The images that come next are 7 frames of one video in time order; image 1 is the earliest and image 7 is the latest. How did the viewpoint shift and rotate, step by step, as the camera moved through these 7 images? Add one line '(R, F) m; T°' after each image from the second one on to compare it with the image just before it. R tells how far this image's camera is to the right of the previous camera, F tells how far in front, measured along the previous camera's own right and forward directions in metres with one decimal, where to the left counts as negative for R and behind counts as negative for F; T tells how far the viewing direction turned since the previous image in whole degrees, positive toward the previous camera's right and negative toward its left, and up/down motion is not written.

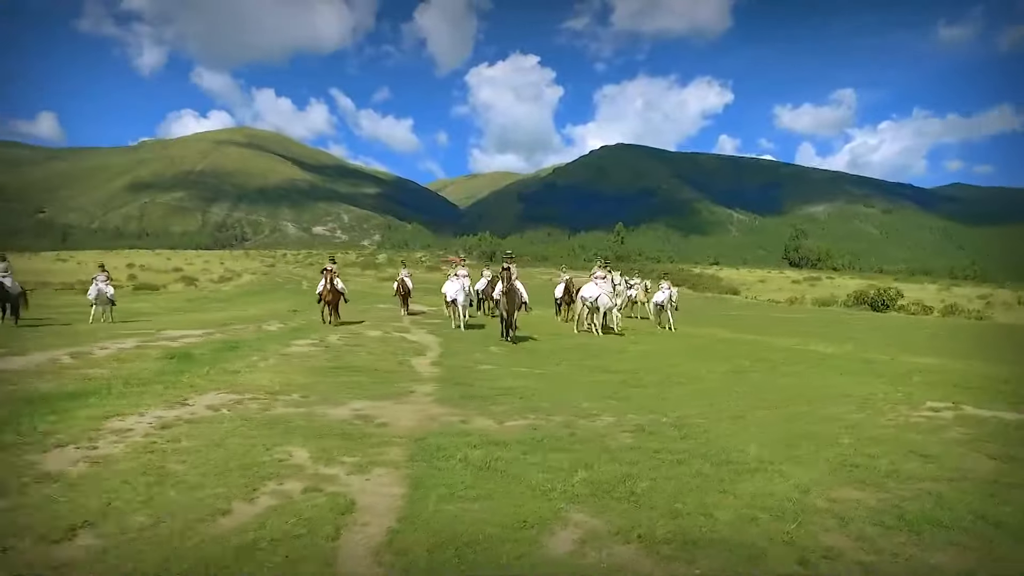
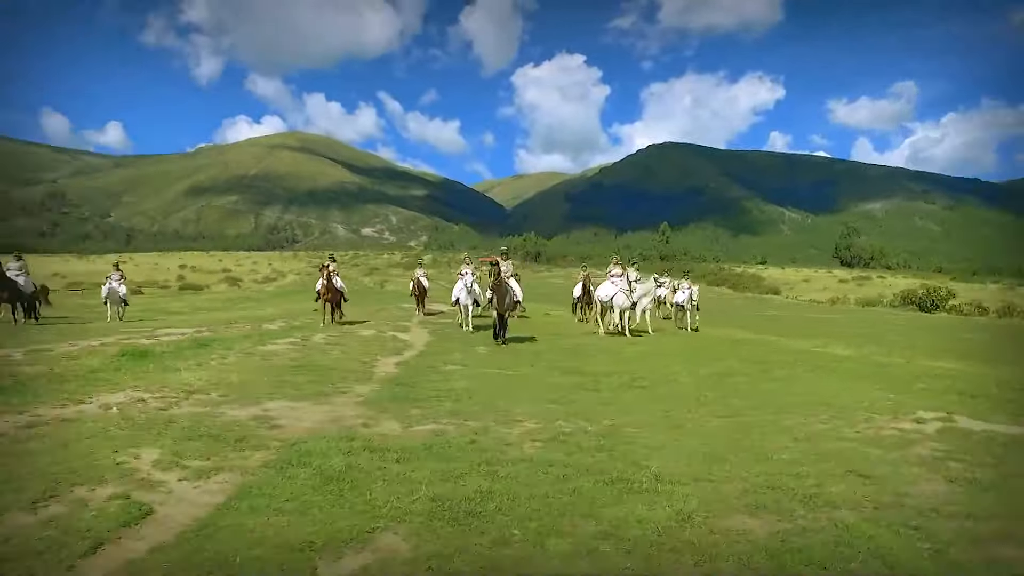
(+3.1, +1.3) m; -6°
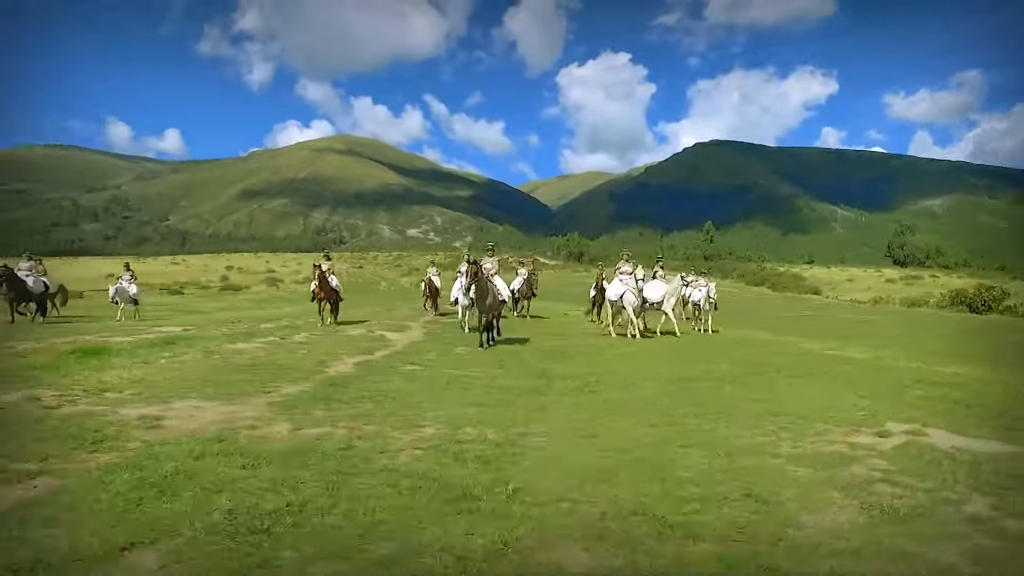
(+3.0, +1.4) m; -6°
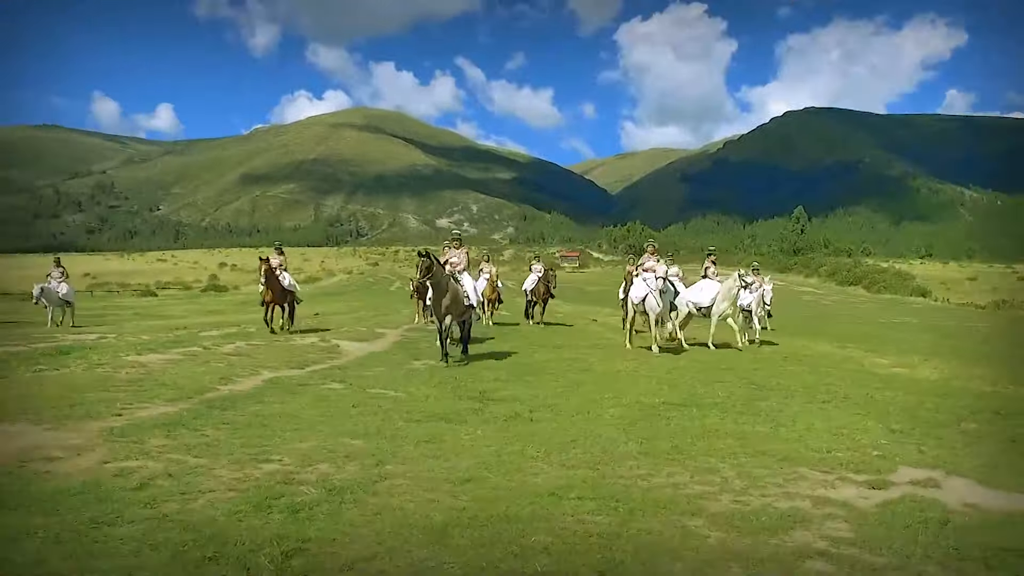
(+2.3, +2.7) m; -3°
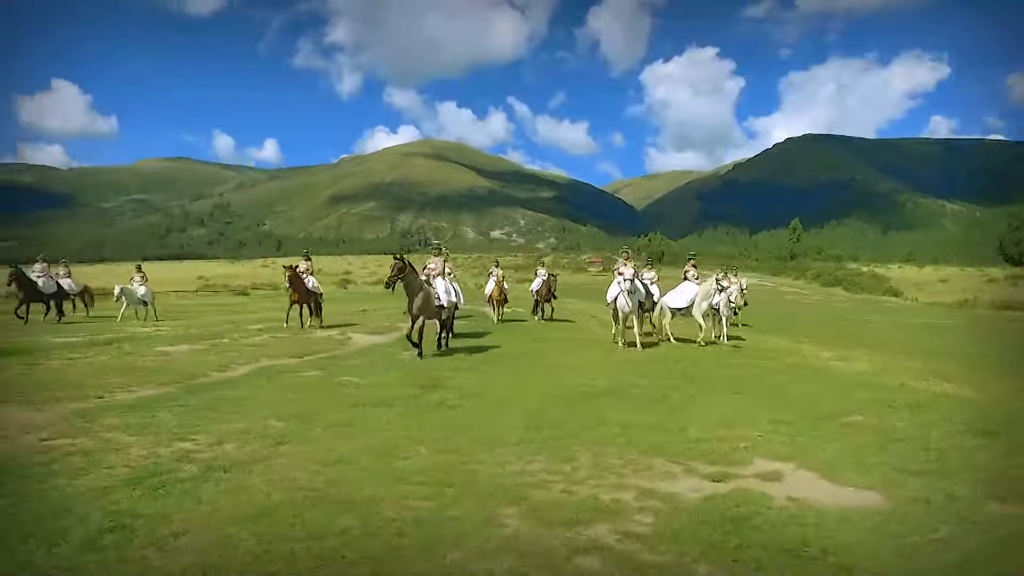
(+3.1, -0.2) m; -8°
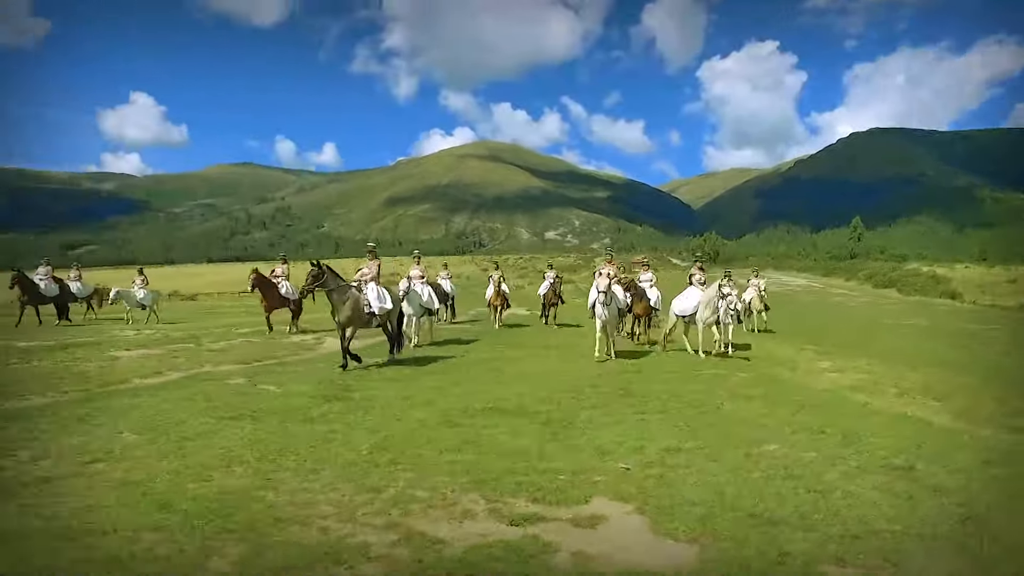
(+3.5, +1.5) m; -7°
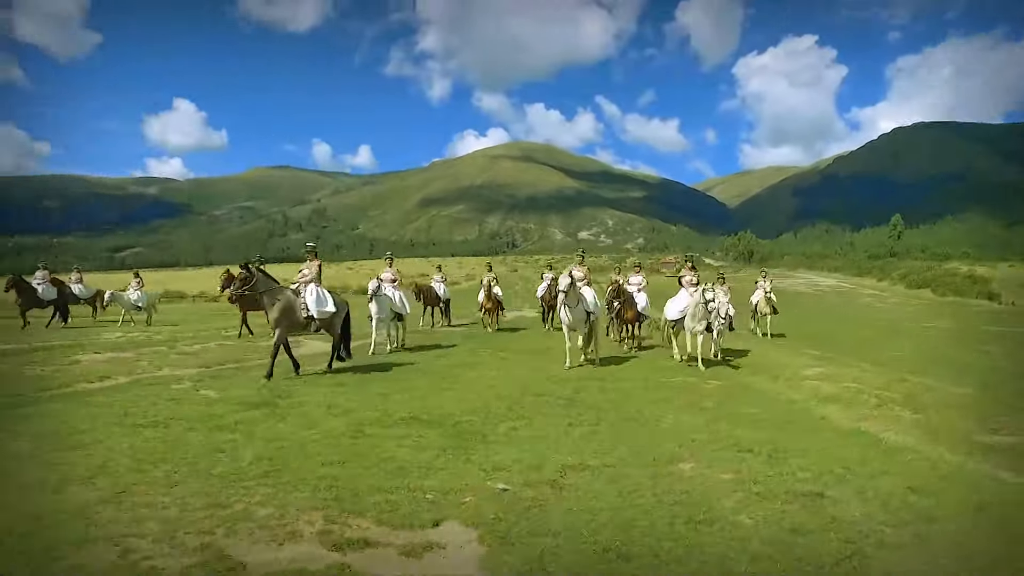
(+2.3, +1.0) m; -4°
